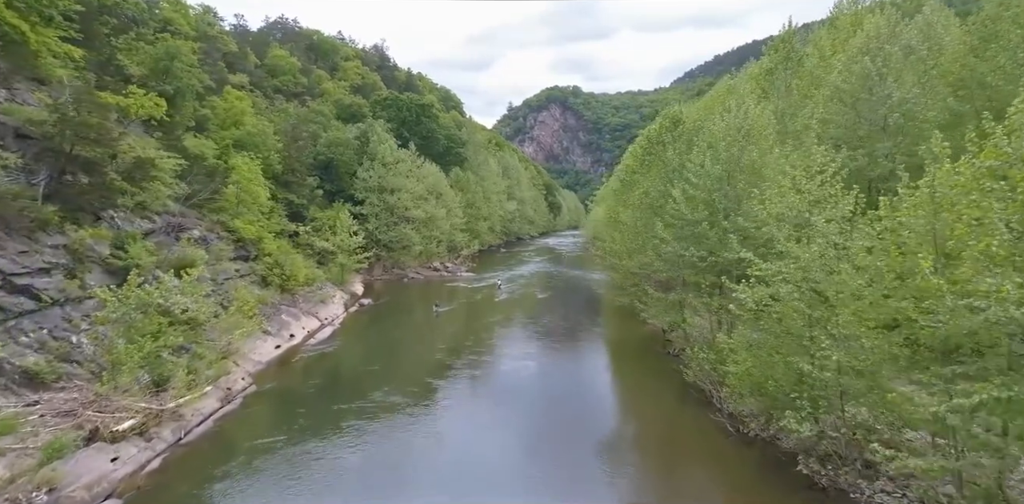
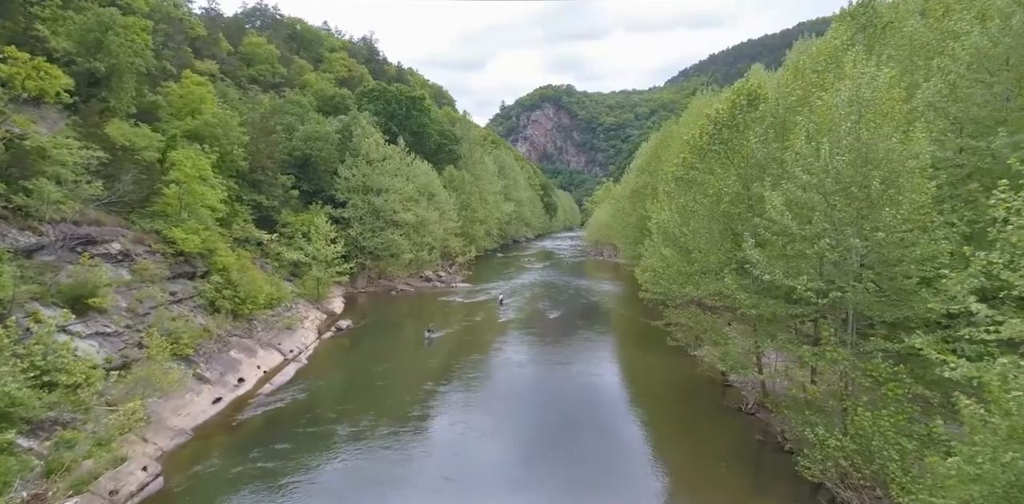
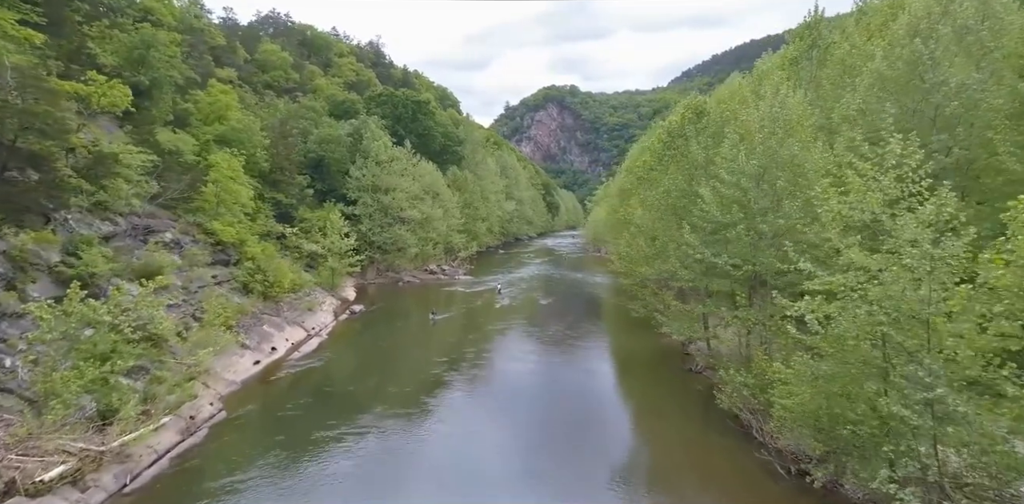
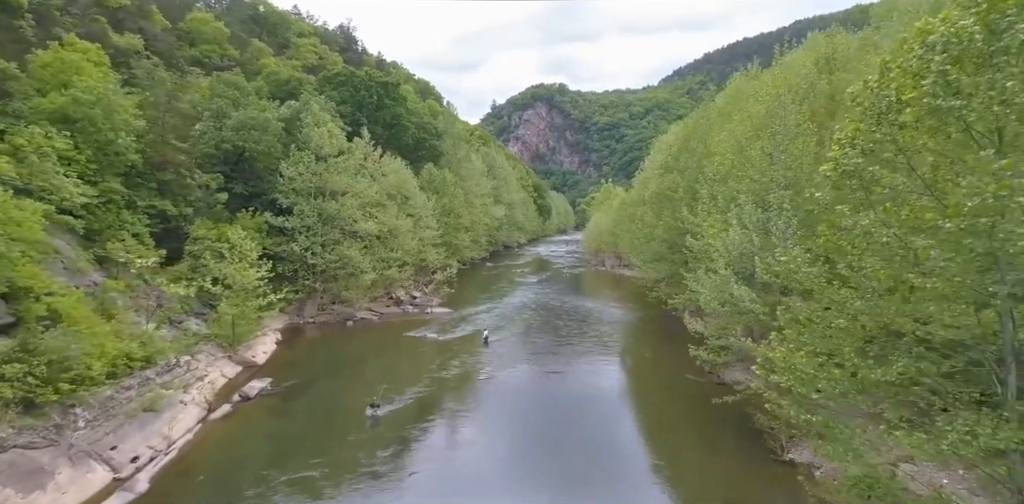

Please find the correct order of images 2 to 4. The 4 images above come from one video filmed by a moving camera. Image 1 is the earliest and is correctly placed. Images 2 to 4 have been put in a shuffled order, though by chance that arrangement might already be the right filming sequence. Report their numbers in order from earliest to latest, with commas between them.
3, 2, 4
